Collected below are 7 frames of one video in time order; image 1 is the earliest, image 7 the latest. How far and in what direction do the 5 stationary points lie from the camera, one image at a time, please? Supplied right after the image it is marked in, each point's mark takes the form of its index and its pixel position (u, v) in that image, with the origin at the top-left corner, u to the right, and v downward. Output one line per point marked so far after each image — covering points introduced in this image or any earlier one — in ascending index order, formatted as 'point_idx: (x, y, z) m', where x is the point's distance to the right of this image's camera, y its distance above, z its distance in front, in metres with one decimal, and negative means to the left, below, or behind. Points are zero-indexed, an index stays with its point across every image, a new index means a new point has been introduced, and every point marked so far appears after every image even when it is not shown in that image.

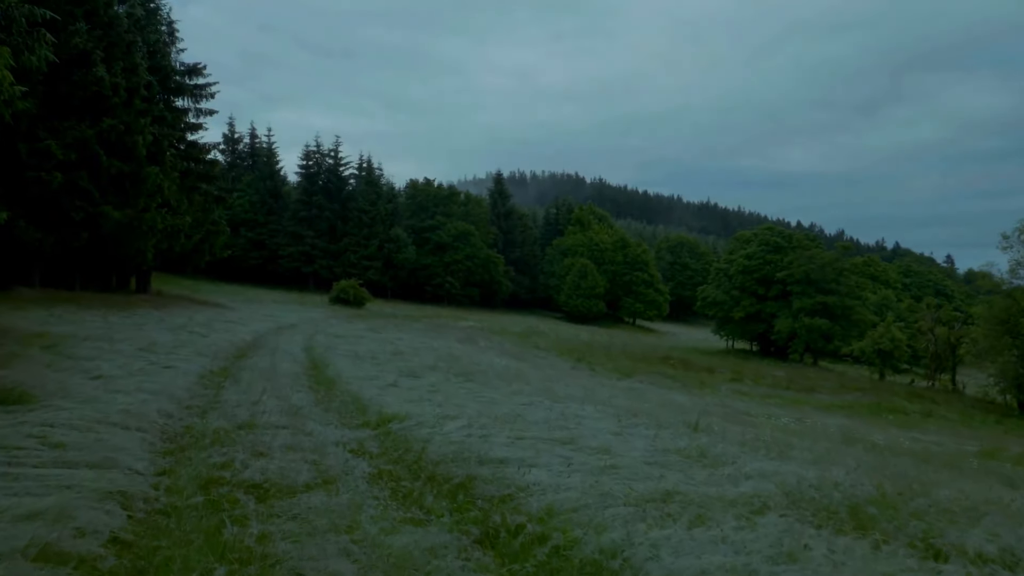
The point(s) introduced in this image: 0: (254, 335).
0: (-7.4, -1.3, +19.1) m
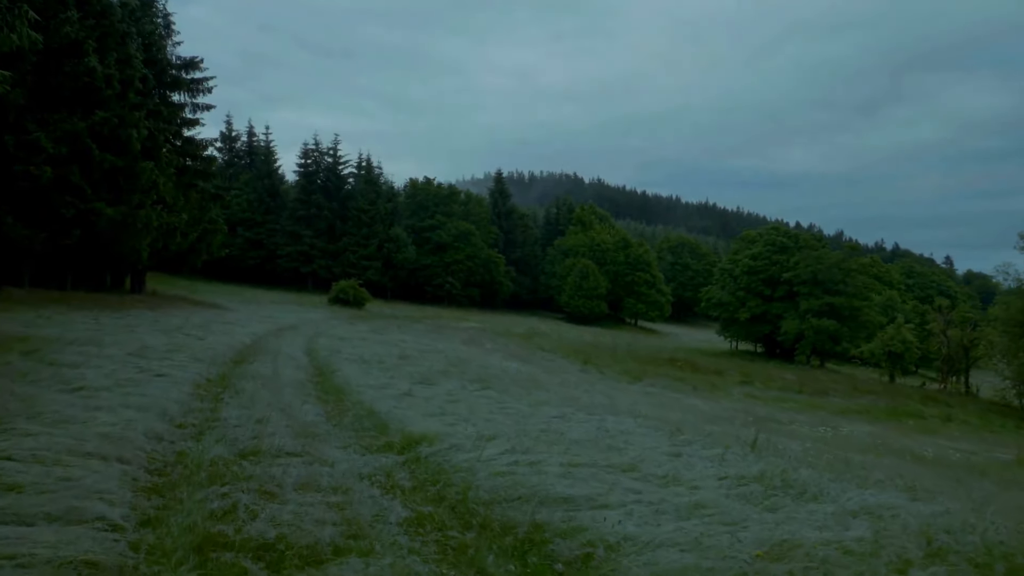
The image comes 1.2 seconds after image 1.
0: (-7.1, -1.3, +18.2) m
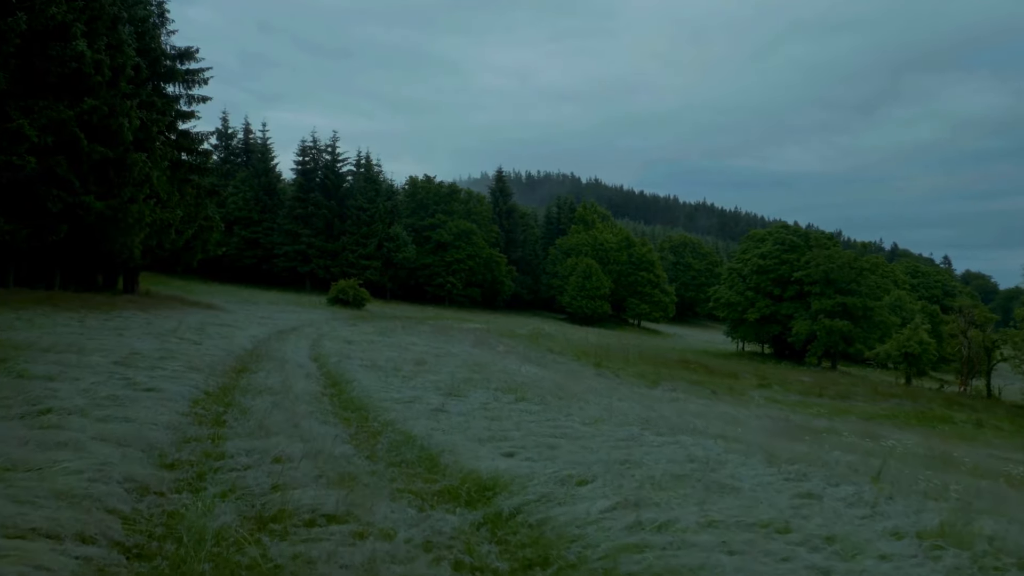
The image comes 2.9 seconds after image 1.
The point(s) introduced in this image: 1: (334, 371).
0: (-6.5, -1.3, +16.8) m
1: (-3.1, -1.5, +11.7) m
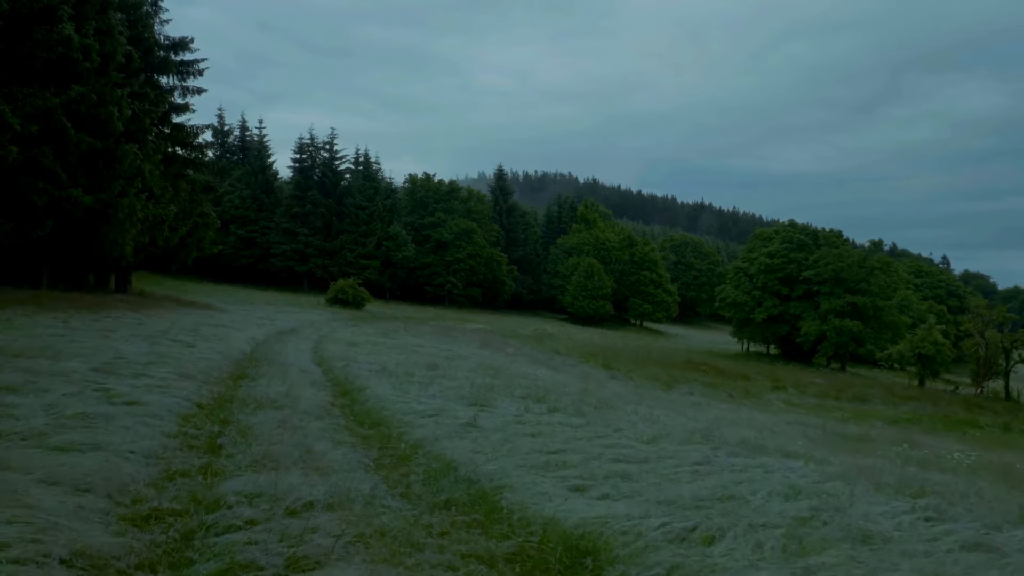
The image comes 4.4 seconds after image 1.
0: (-6.1, -1.3, +15.7) m
1: (-2.7, -1.4, +10.6) m
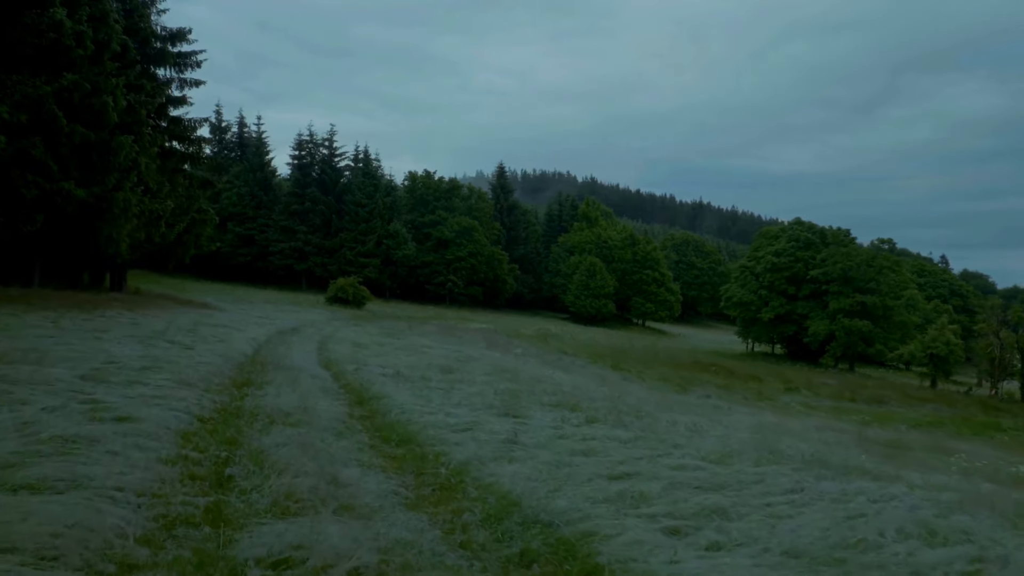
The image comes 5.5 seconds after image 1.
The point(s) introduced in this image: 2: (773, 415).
0: (-5.7, -1.2, +14.8) m
1: (-2.3, -1.4, +9.7) m
2: (+7.3, -3.5, +18.5) m
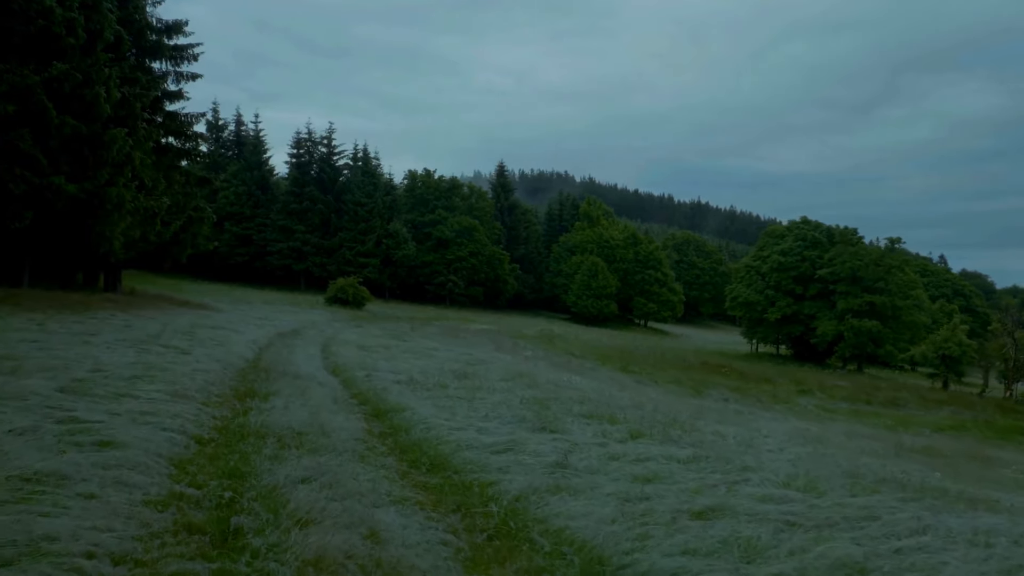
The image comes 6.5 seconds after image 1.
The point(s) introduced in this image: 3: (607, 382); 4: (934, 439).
0: (-5.4, -1.2, +13.9) m
1: (-1.9, -1.4, +8.9) m
2: (+7.6, -3.5, +17.6) m
3: (+2.6, -2.5, +18.2) m
4: (+11.5, -4.1, +18.0) m
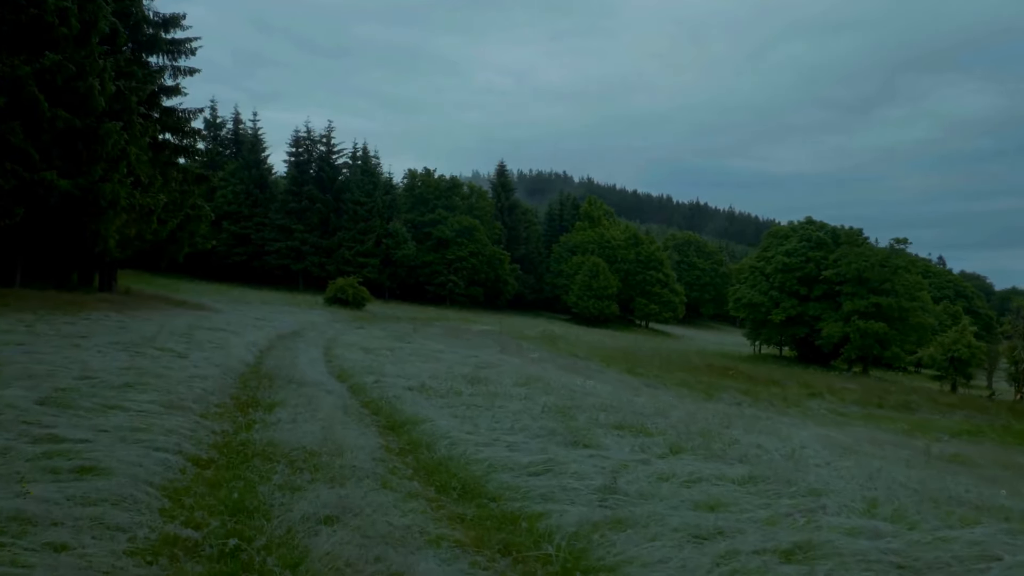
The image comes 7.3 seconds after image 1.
0: (-5.1, -1.2, +13.3) m
1: (-1.6, -1.4, +8.2) m
2: (+7.8, -3.5, +17.0) m
3: (+2.8, -2.5, +17.5) m
4: (+11.7, -4.1, +17.4) m
